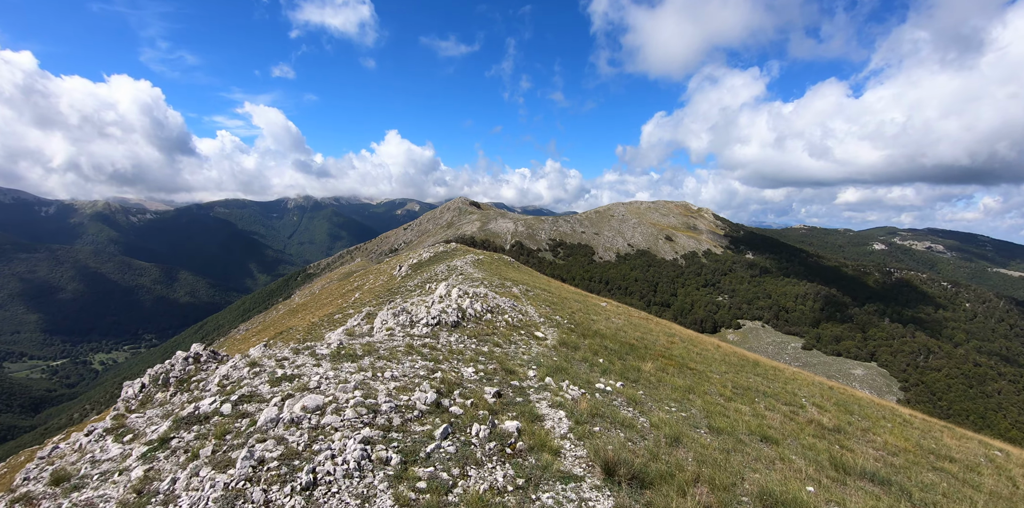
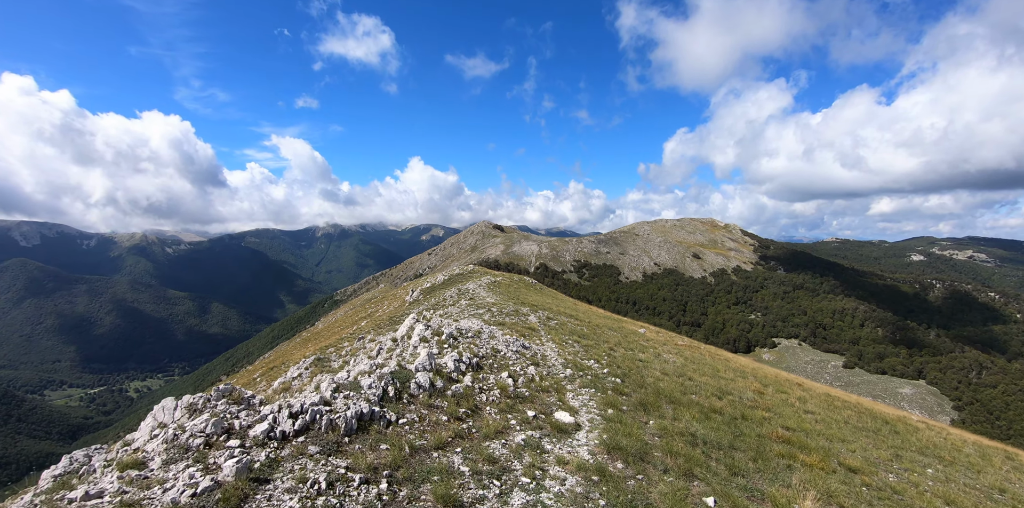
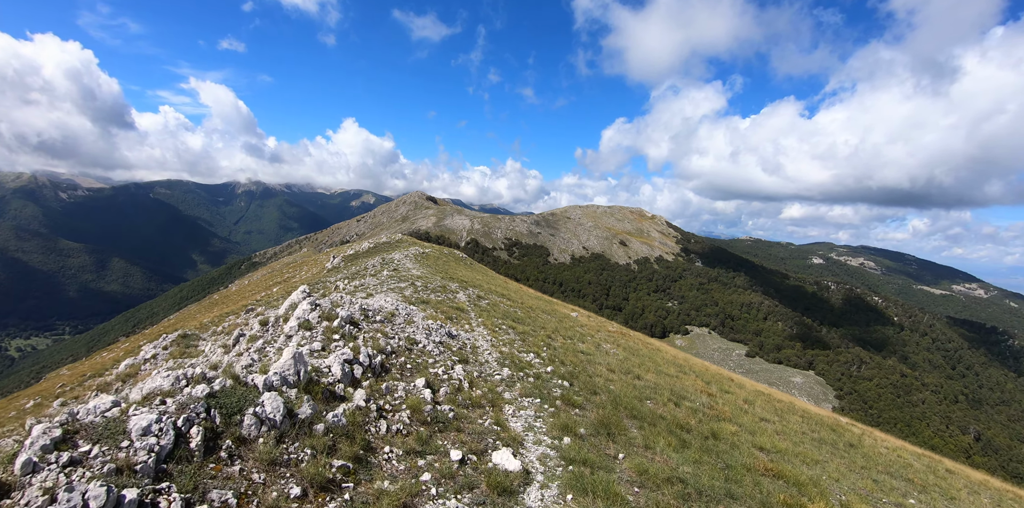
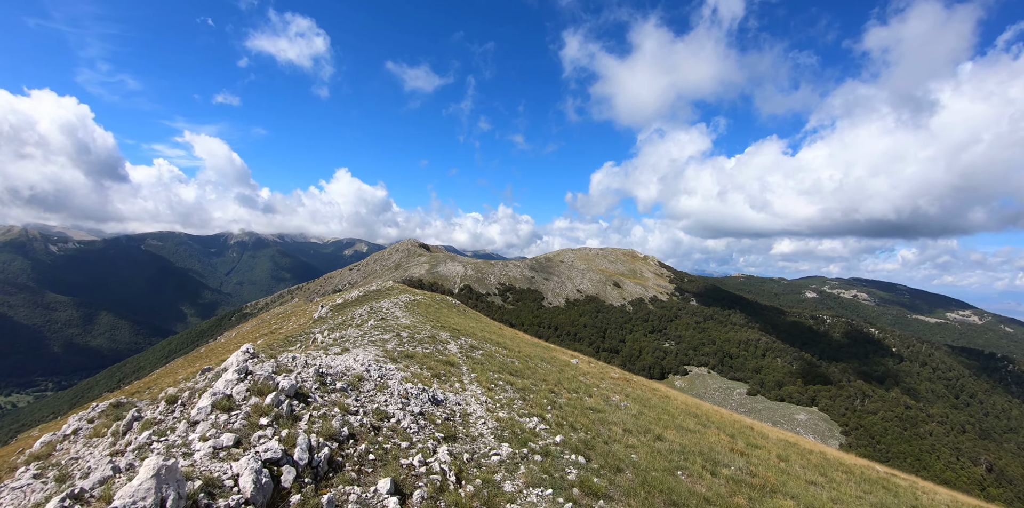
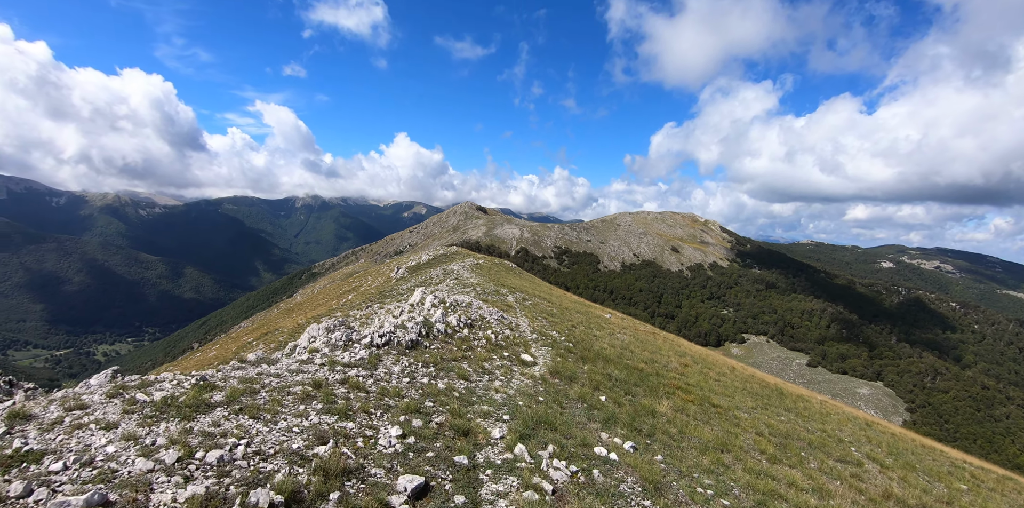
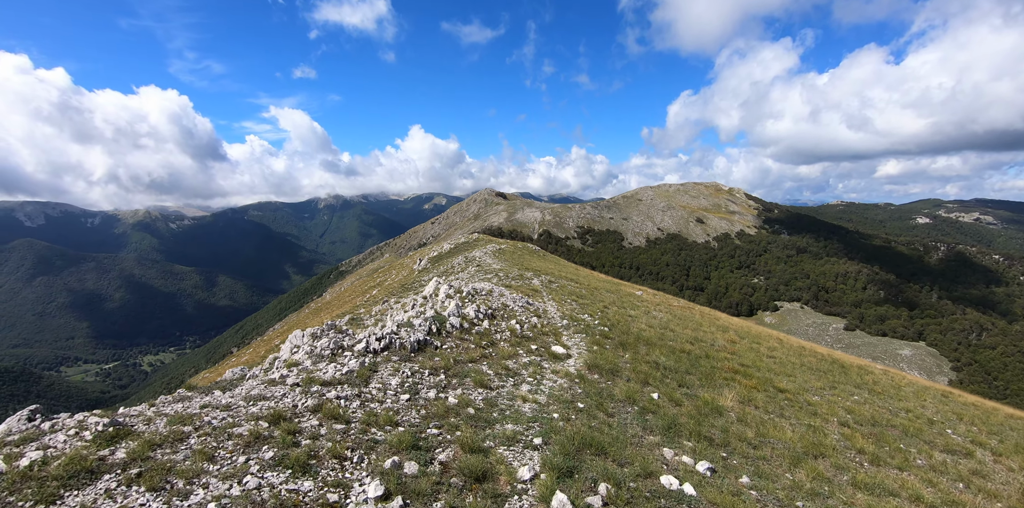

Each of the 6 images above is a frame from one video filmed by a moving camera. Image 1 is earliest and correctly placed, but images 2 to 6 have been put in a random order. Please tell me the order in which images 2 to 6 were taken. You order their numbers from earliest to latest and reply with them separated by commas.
5, 6, 2, 3, 4
